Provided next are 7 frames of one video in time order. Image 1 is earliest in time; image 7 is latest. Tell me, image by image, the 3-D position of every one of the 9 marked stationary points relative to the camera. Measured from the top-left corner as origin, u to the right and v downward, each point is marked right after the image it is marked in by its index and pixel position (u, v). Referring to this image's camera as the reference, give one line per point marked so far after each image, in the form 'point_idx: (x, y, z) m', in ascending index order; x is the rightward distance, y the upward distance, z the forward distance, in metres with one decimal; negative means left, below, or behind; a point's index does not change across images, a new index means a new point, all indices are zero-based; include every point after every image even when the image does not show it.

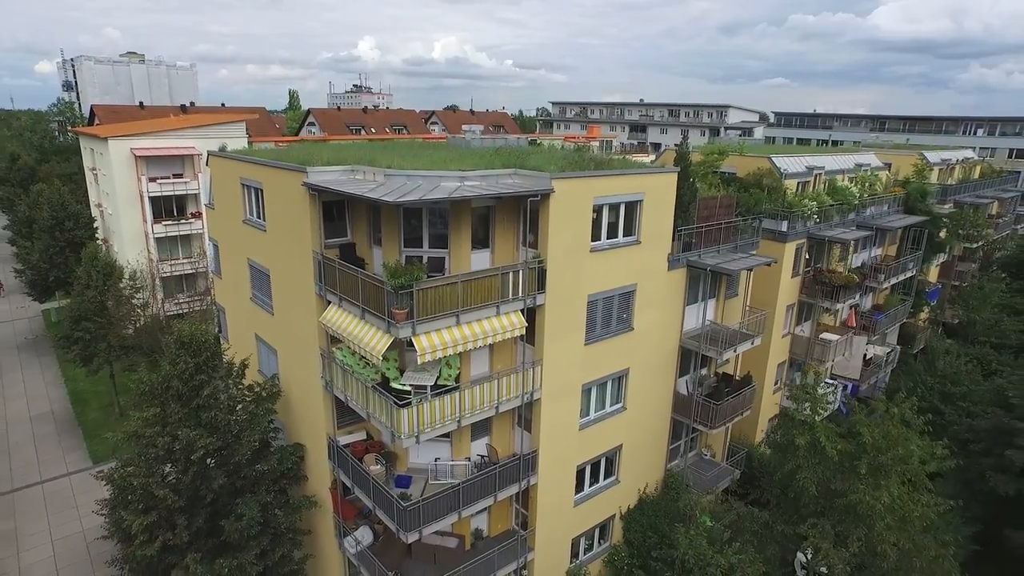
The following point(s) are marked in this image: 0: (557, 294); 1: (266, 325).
0: (+0.9, -0.1, +13.2) m
1: (-5.9, -0.9, +16.5) m
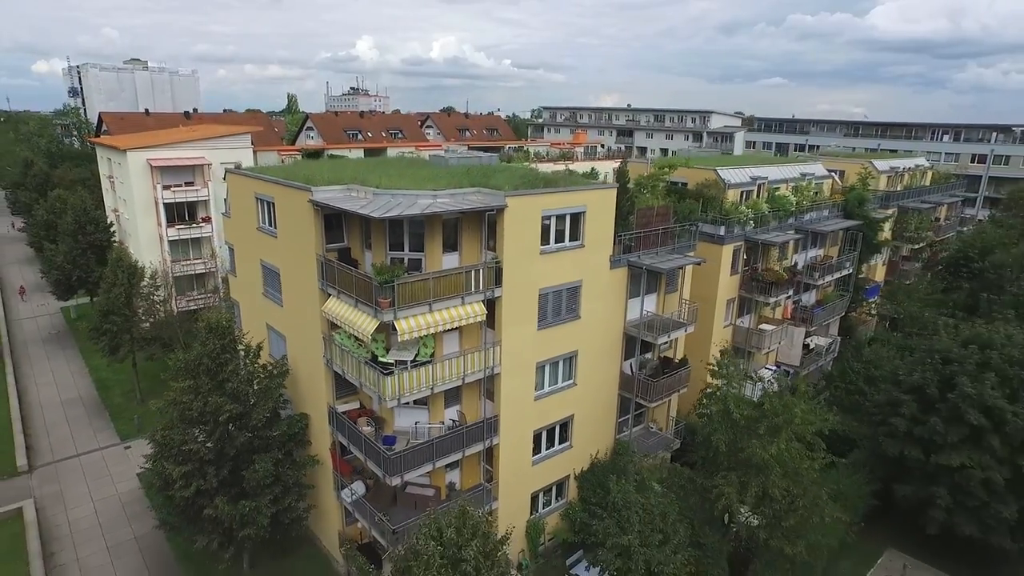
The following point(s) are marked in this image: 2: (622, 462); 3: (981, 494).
0: (0.0, +0.1, +16.4) m
1: (-6.8, -0.8, +19.7) m
2: (+3.1, -4.9, +19.8) m
3: (+12.5, -5.5, +18.0) m
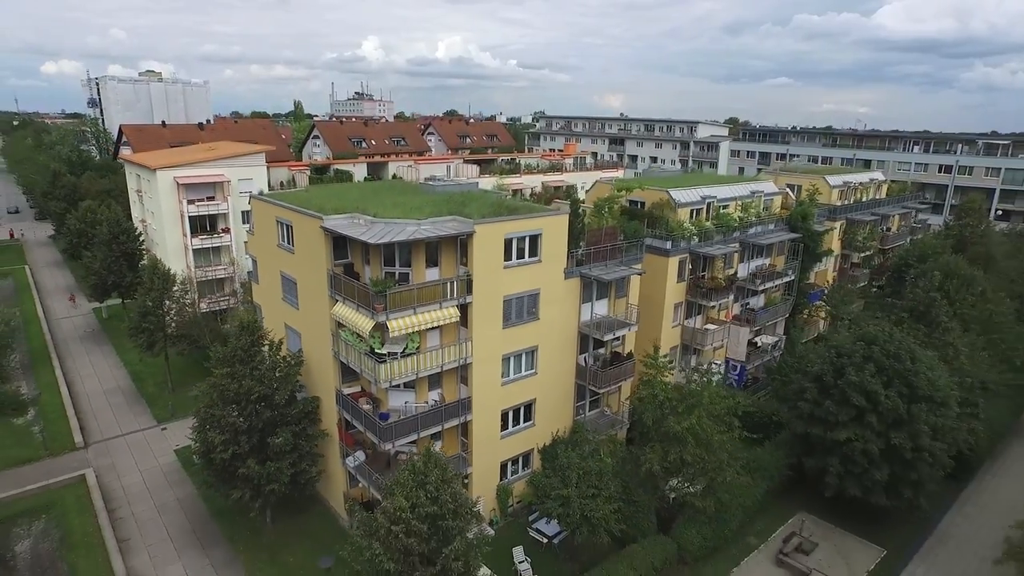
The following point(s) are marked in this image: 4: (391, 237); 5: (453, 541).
0: (-1.0, -0.2, +20.8) m
1: (-7.8, -1.0, +24.1) m
2: (+2.2, -5.1, +24.2) m
3: (+11.5, -5.7, +22.2) m
4: (-3.4, +1.4, +18.8) m
5: (-1.3, -5.1, +14.1) m
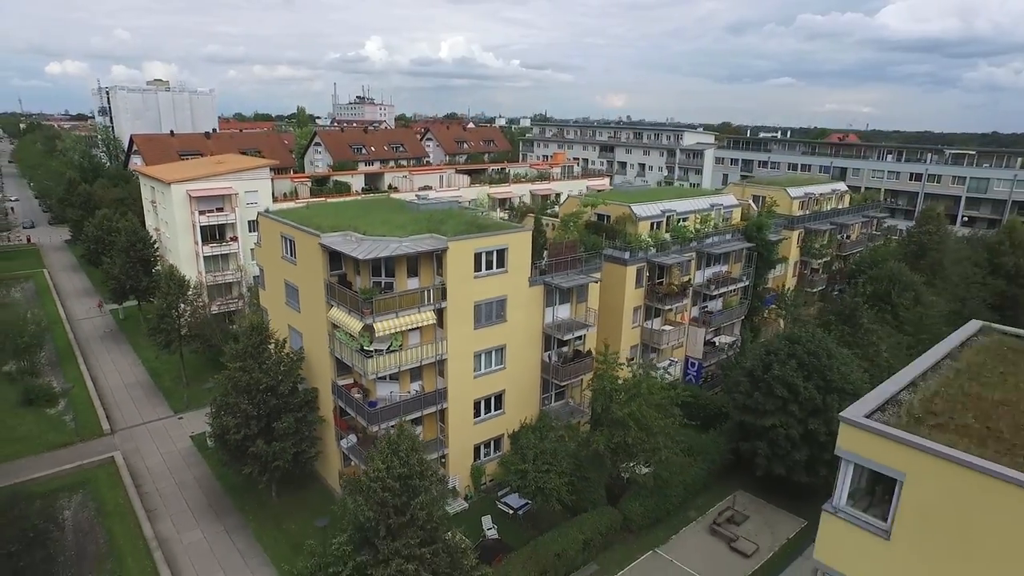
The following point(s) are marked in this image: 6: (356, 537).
0: (-2.1, -0.4, +24.5) m
1: (-8.9, -1.3, +27.8) m
2: (+1.1, -5.4, +27.8) m
3: (+10.4, -6.0, +25.8) m
4: (-4.5, +1.2, +22.5) m
5: (-2.5, -5.4, +17.8) m
6: (-4.2, -6.5, +17.7) m
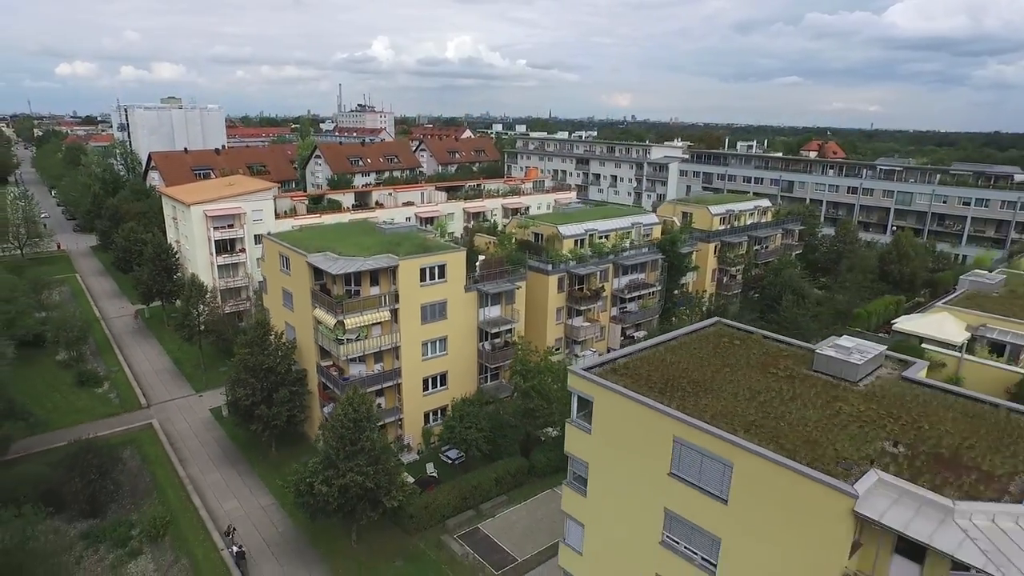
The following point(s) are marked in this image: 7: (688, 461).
0: (-5.3, -0.7, +33.2) m
1: (-12.0, -1.6, +36.7) m
2: (-2.1, -5.7, +36.6) m
3: (+7.2, -6.3, +34.5) m
4: (-7.7, +0.9, +31.3) m
5: (-5.8, -5.7, +26.6) m
6: (-7.4, -6.8, +26.5) m
7: (+4.2, -4.1, +15.9) m
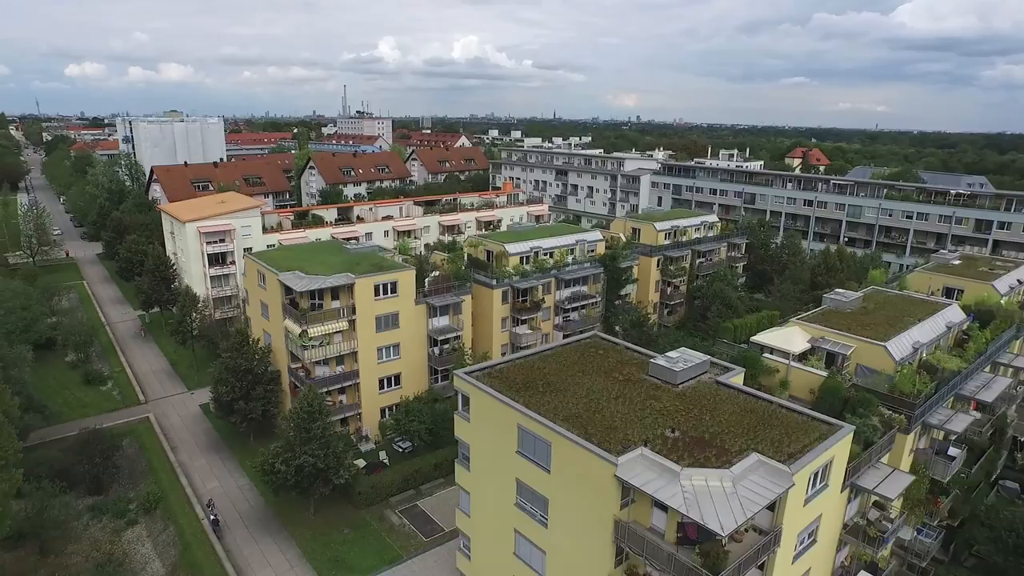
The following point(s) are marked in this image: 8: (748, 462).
0: (-8.8, -1.6, +39.1) m
1: (-15.5, -2.4, +42.7) m
2: (-5.5, -6.5, +42.5) m
3: (+3.7, -7.1, +40.3) m
4: (-11.2, +0.1, +37.2) m
5: (-9.3, -6.5, +32.5) m
6: (-11.0, -7.6, +32.4) m
7: (+0.6, -5.0, +21.7) m
8: (+6.6, -4.9, +18.8) m
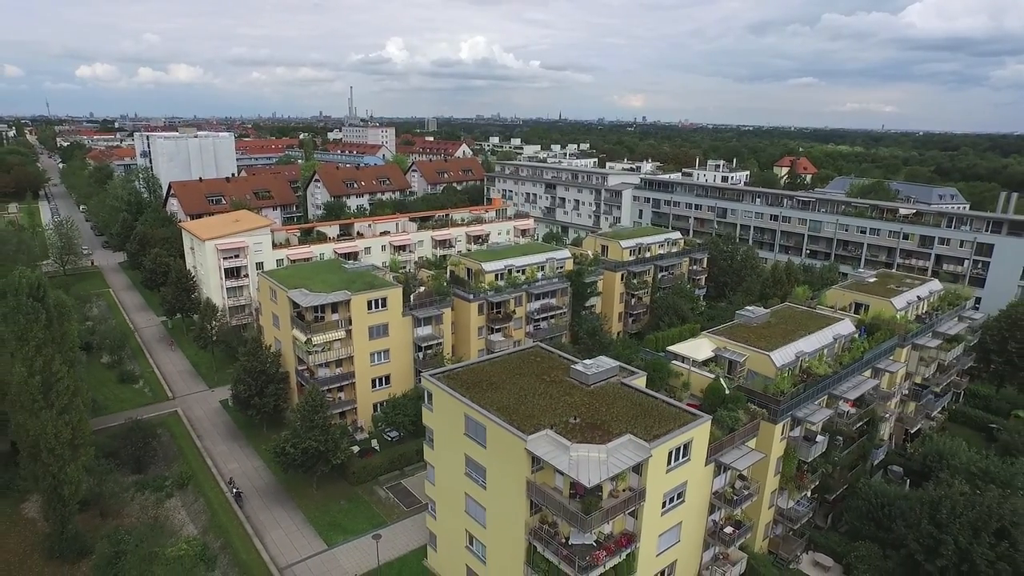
0: (-10.9, -2.6, +46.9) m
1: (-17.5, -3.4, +50.5) m
2: (-7.6, -7.6, +50.2) m
3: (+1.7, -8.2, +48.0) m
4: (-13.3, -1.0, +45.0) m
5: (-11.5, -7.6, +40.3) m
6: (-13.1, -8.7, +40.2) m
7: (-1.7, -6.0, +29.4) m
8: (+4.3, -6.0, +26.4) m
